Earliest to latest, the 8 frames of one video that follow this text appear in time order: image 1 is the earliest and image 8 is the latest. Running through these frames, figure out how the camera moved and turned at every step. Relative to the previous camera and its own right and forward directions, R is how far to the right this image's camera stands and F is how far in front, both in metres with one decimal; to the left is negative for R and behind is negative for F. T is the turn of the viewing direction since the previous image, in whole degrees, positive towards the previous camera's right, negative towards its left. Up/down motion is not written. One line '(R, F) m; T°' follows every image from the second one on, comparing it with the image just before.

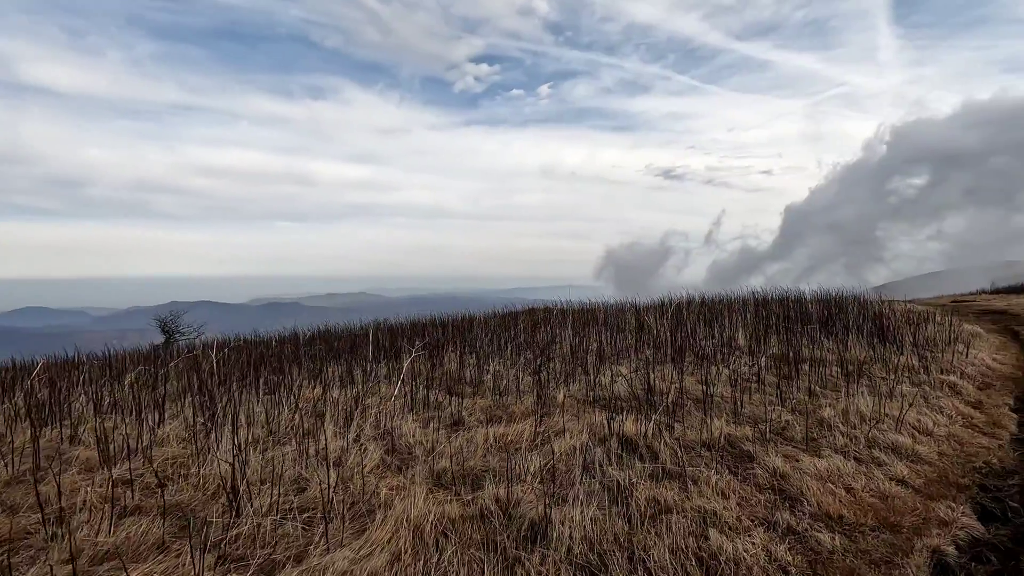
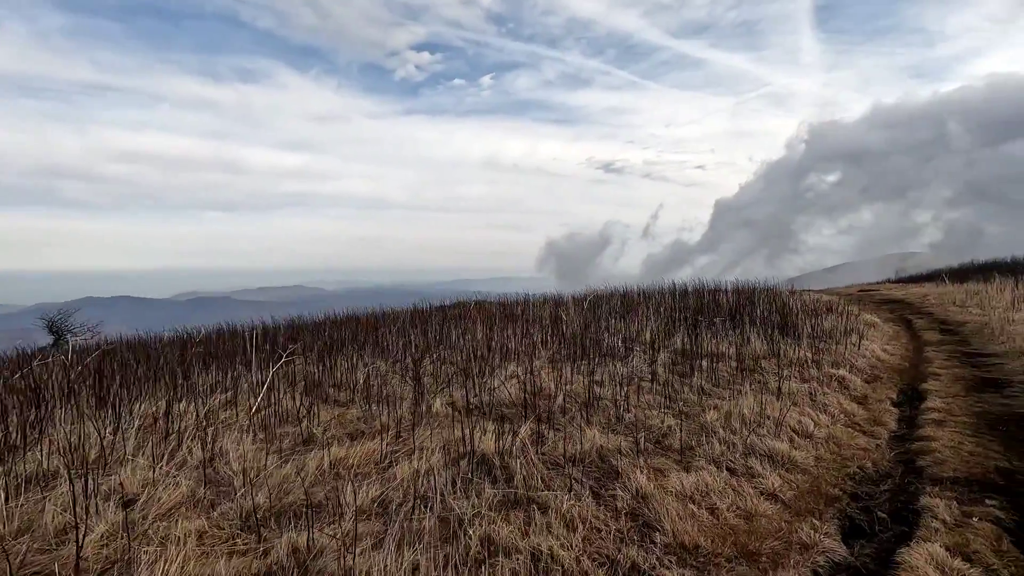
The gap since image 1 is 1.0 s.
(+0.8, +0.6) m; +6°
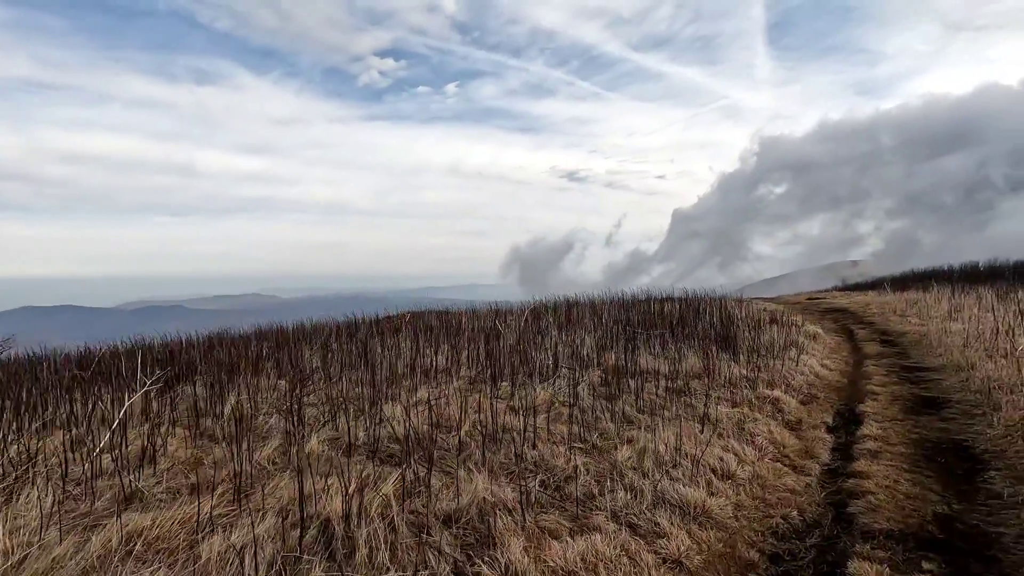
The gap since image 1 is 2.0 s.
(+0.7, +0.8) m; +4°
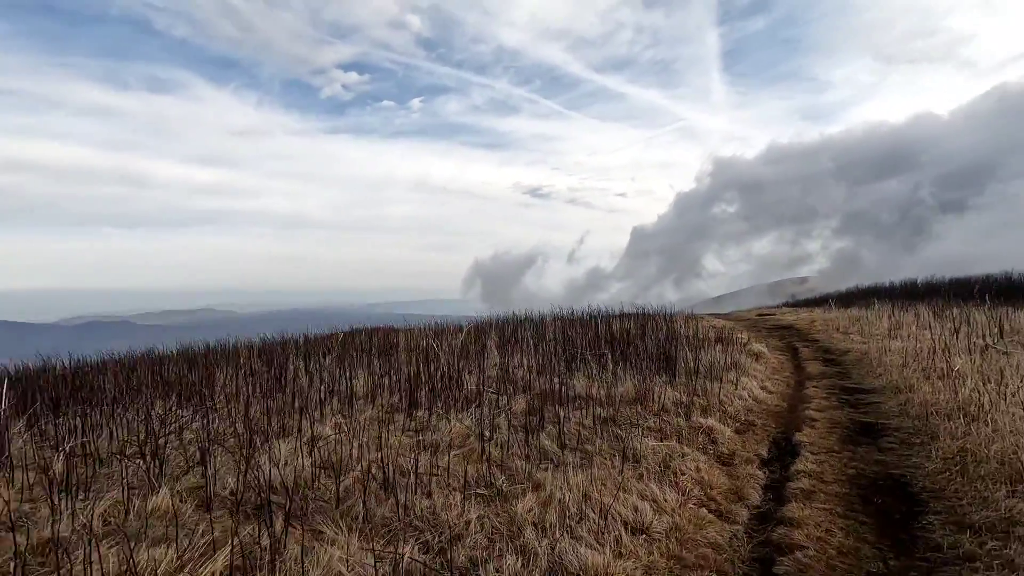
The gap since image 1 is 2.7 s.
(+0.6, +0.6) m; +4°
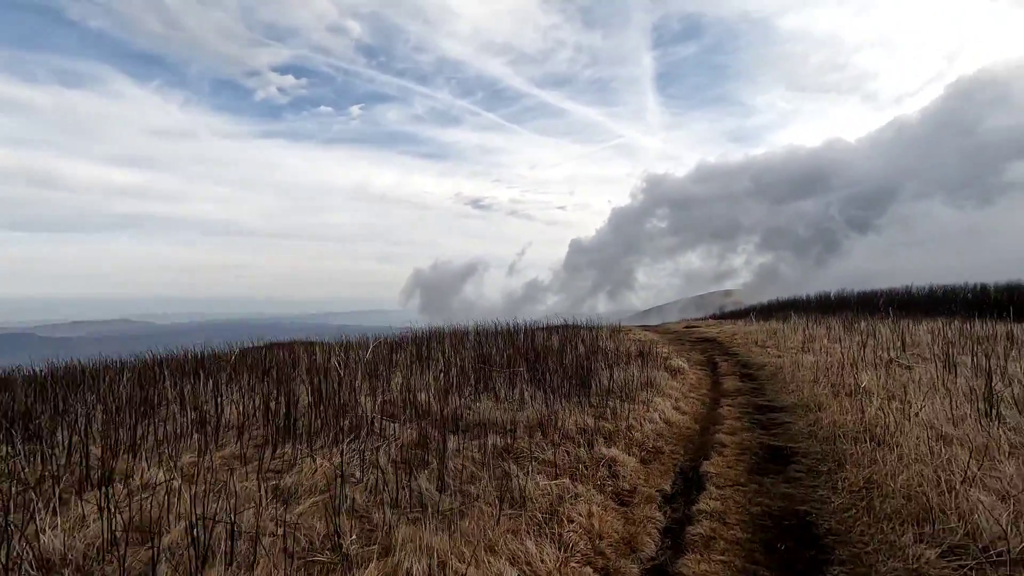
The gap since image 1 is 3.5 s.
(+0.6, +0.7) m; +6°
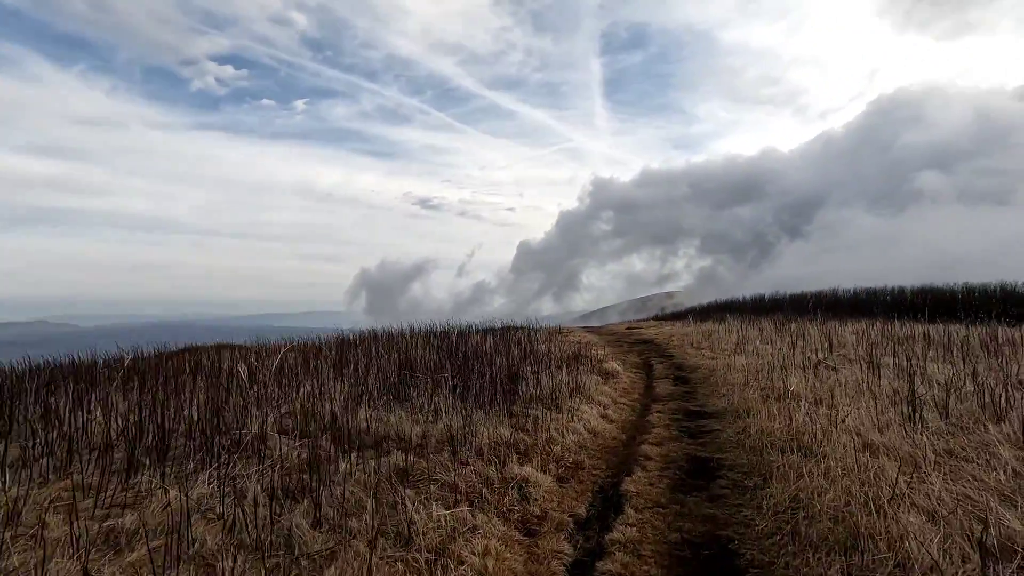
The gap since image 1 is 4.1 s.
(+0.4, +0.6) m; +5°
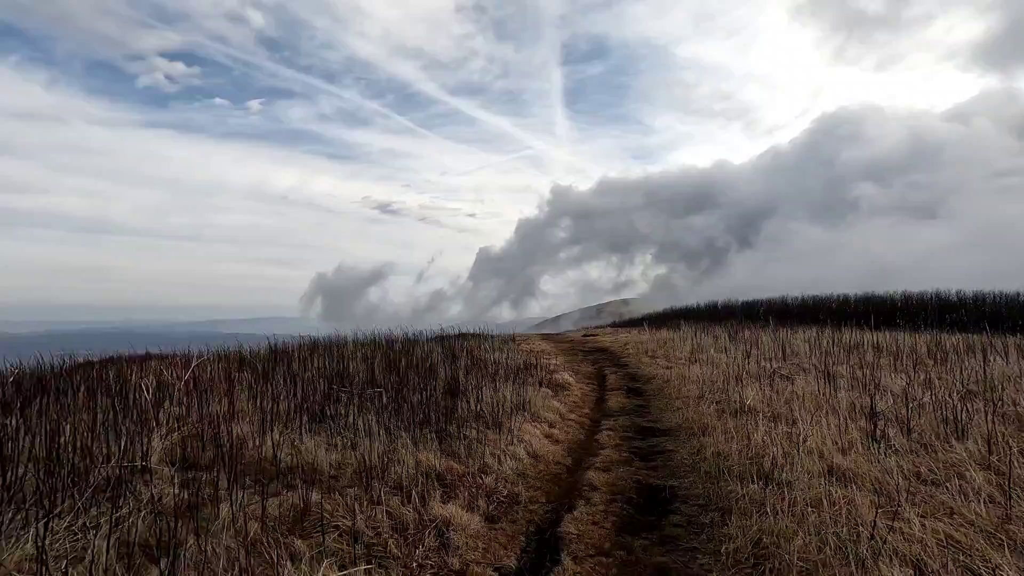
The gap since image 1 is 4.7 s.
(+0.3, +0.8) m; +4°
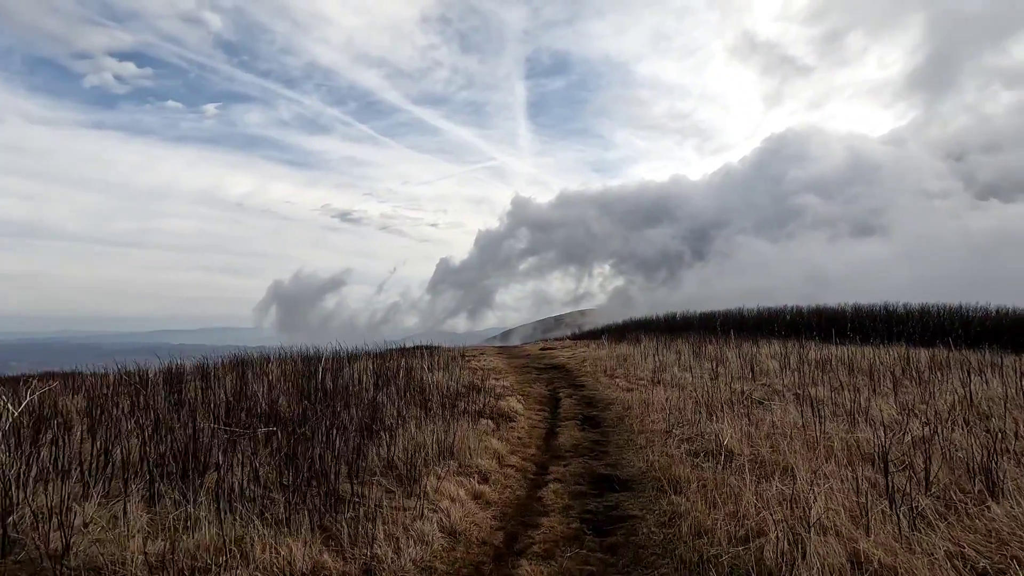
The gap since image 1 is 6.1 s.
(+0.4, +1.6) m; +4°
